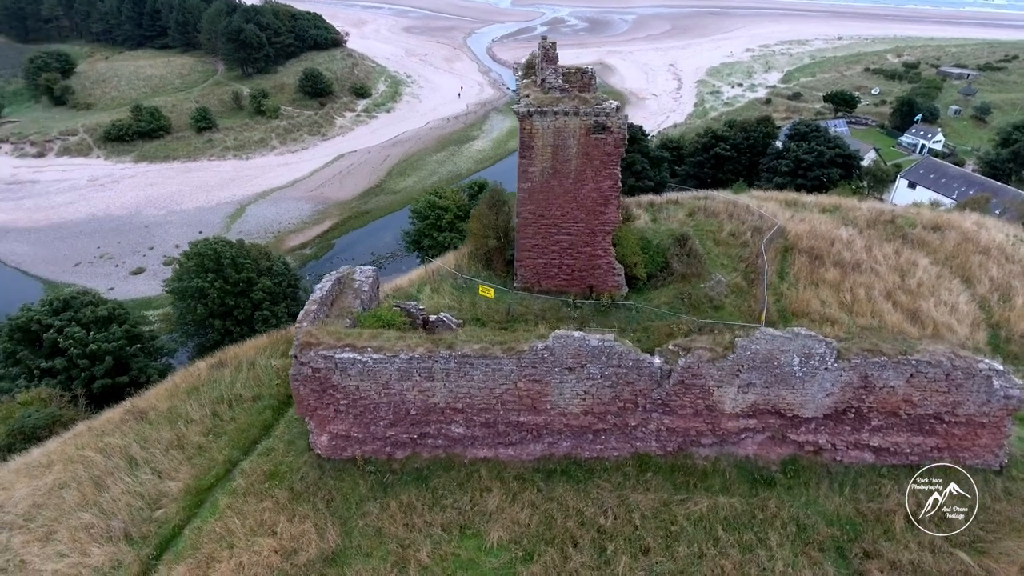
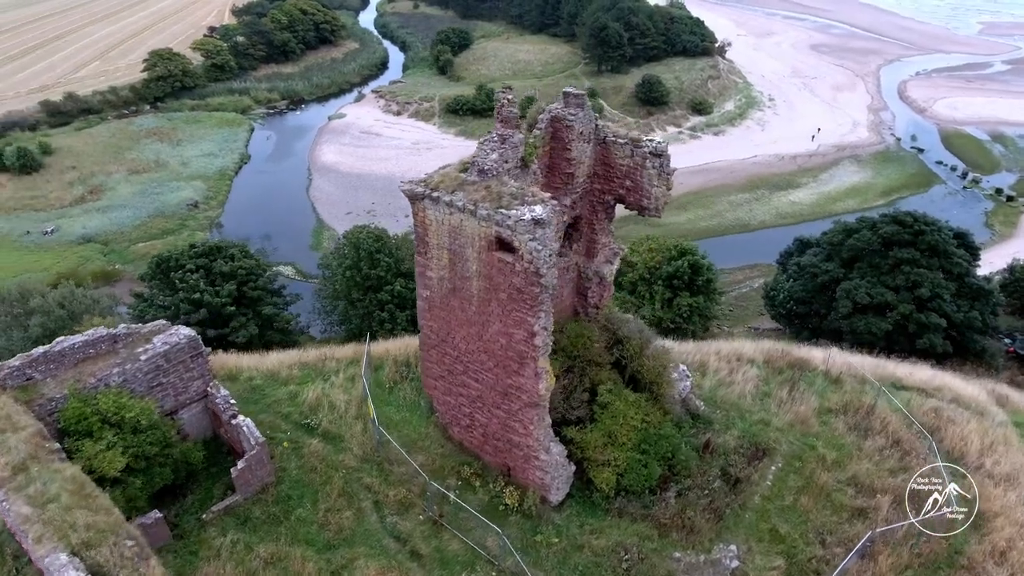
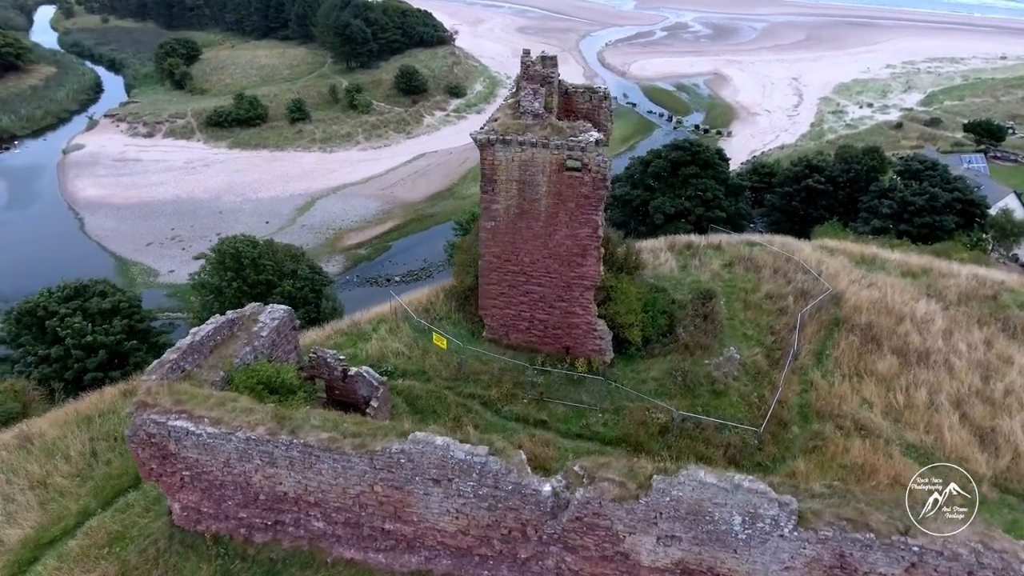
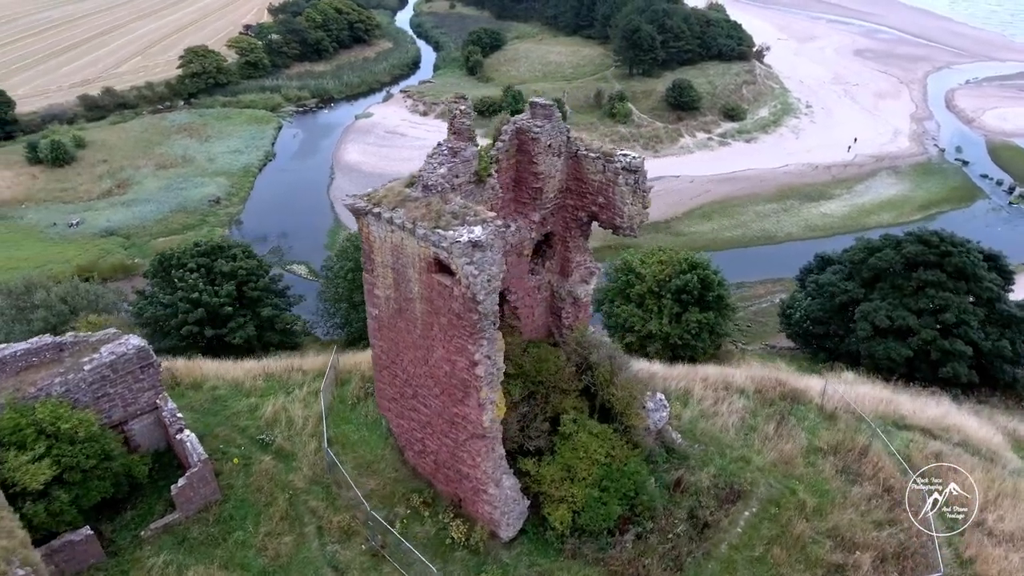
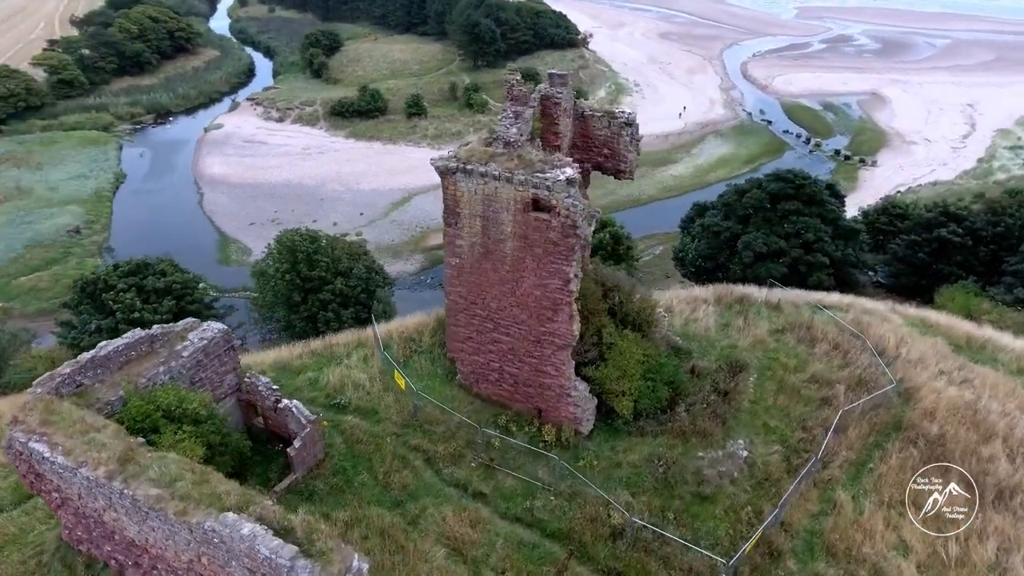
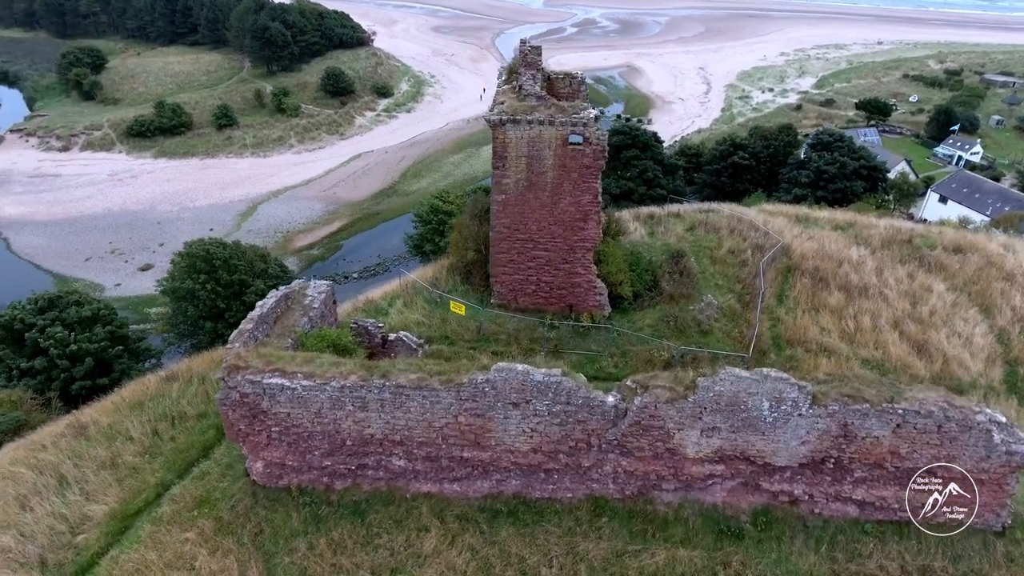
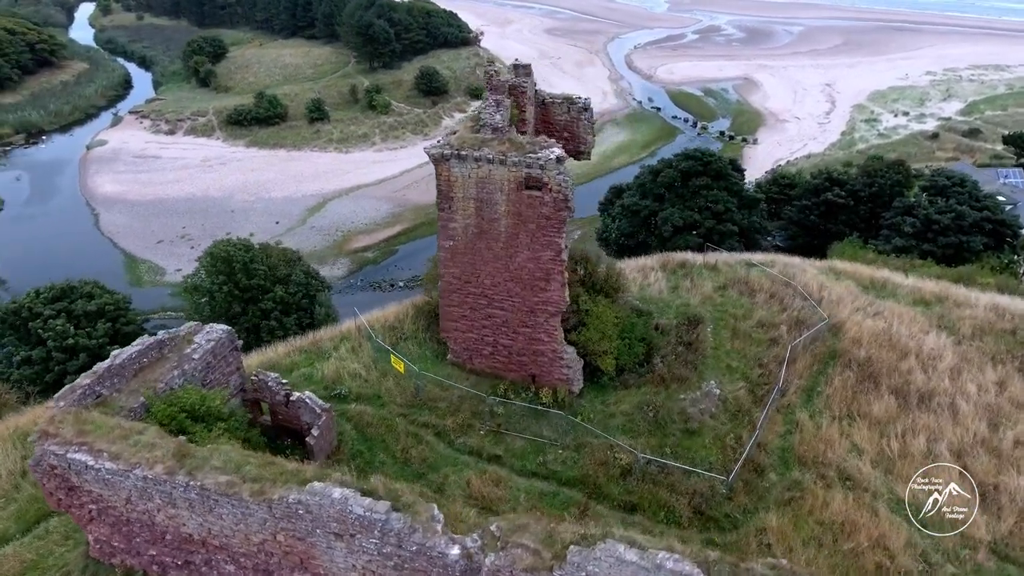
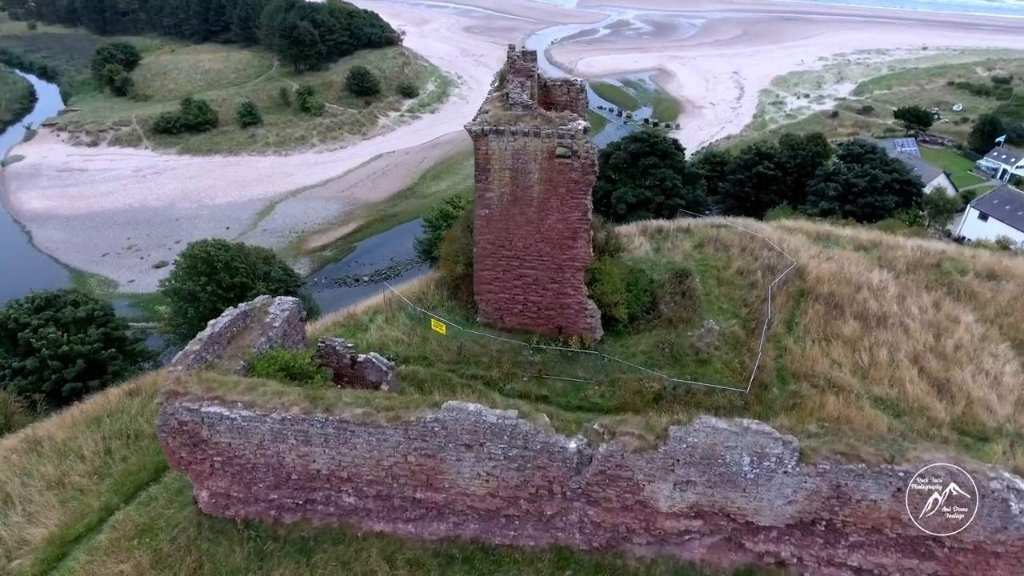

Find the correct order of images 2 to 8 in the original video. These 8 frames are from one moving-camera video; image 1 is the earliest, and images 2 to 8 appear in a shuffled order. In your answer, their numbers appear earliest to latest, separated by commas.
6, 8, 3, 7, 5, 2, 4
